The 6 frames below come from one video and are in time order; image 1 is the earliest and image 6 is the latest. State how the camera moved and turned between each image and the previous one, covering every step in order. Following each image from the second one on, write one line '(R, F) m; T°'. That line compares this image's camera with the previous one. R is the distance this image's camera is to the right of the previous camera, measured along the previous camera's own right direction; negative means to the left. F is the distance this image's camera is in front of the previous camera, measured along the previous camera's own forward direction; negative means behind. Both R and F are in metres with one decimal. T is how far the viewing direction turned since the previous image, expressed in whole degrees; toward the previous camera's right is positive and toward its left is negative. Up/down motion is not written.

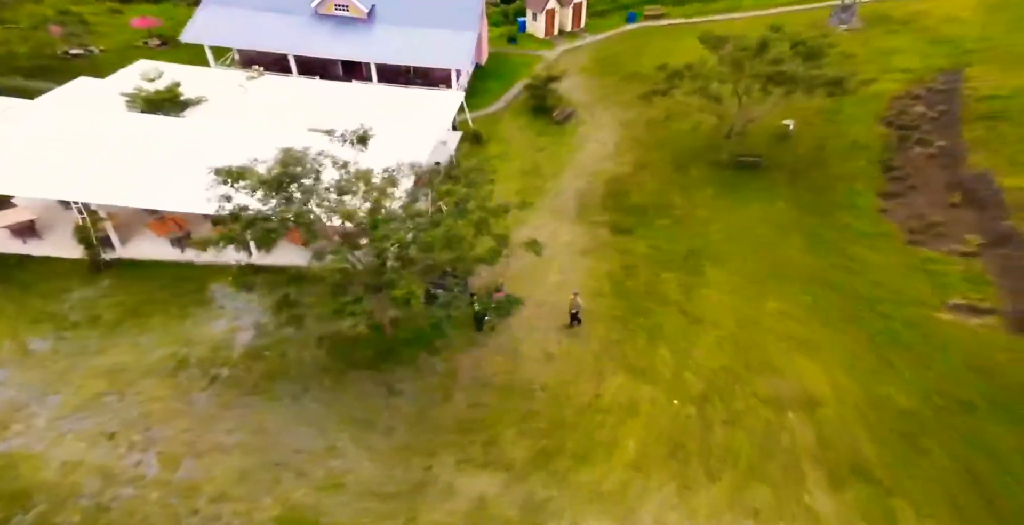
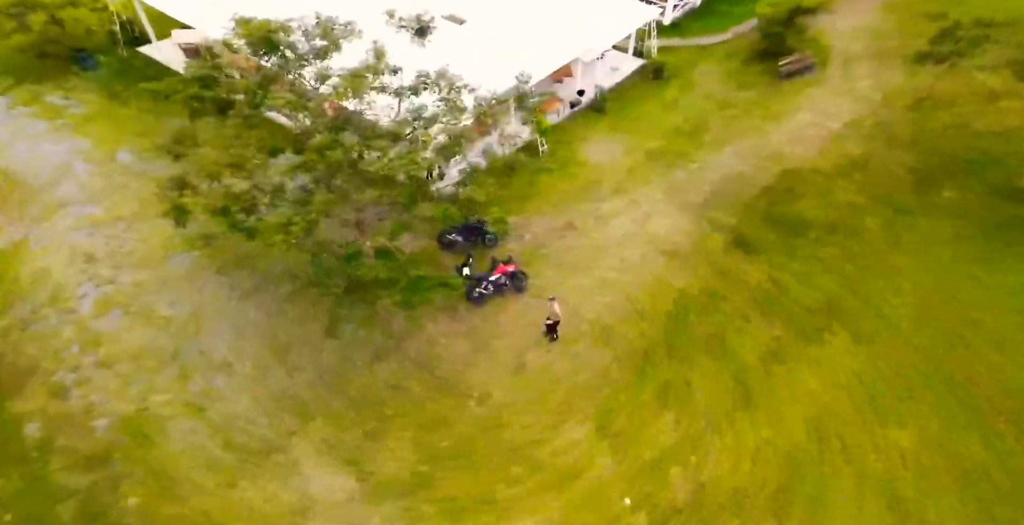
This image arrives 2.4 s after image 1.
(+5.7, +5.9) m; -25°
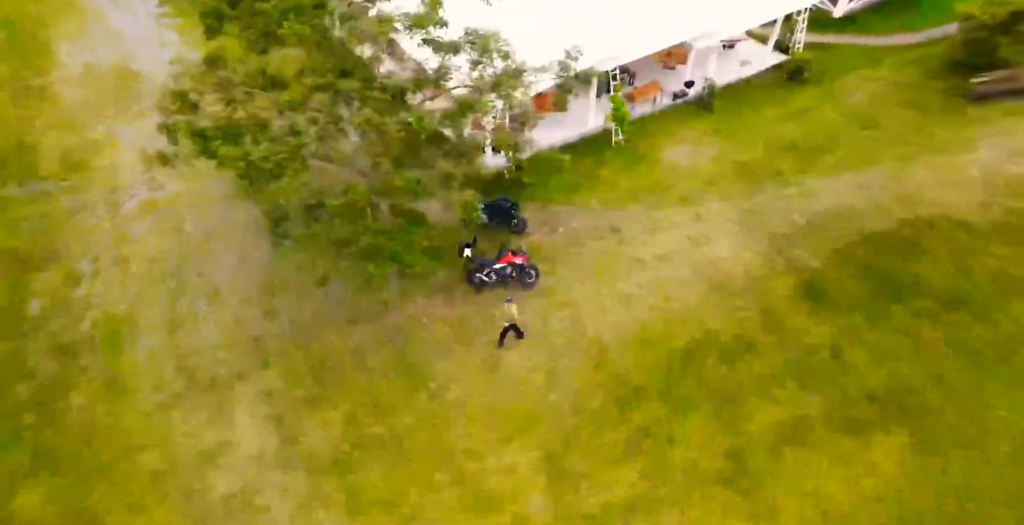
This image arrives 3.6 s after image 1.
(+3.0, +1.9) m; -14°
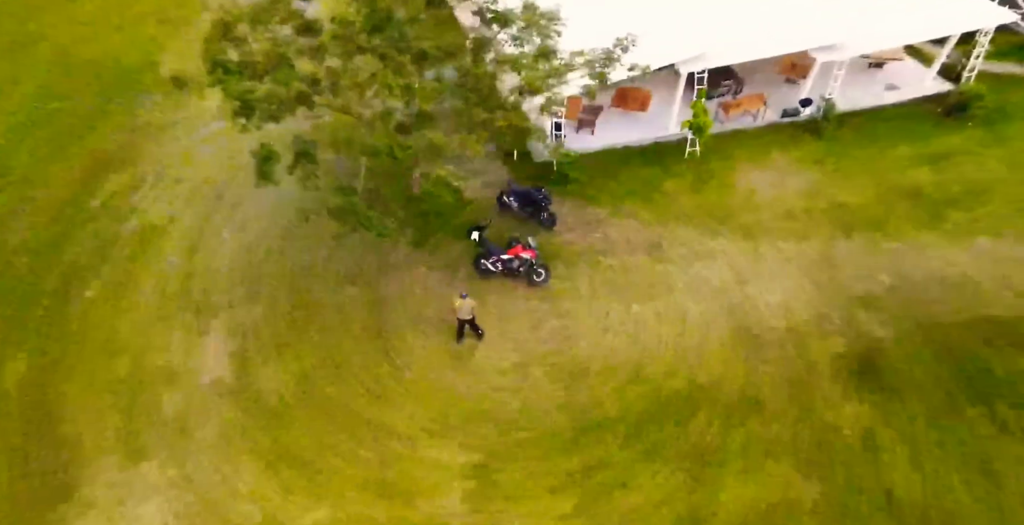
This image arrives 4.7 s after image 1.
(+2.5, +1.1) m; -12°
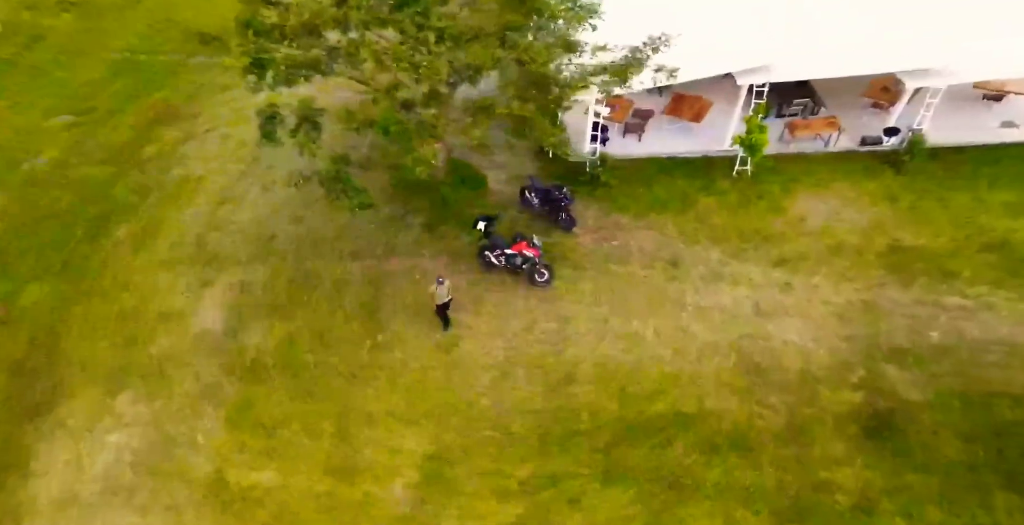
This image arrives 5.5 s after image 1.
(+1.7, +0.5) m; -8°
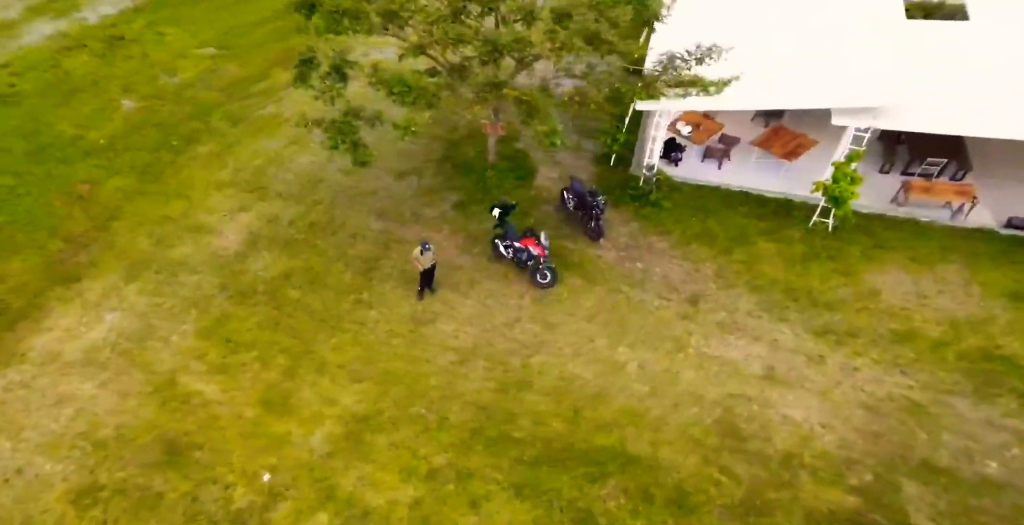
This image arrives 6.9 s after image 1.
(+2.9, +0.8) m; -15°
